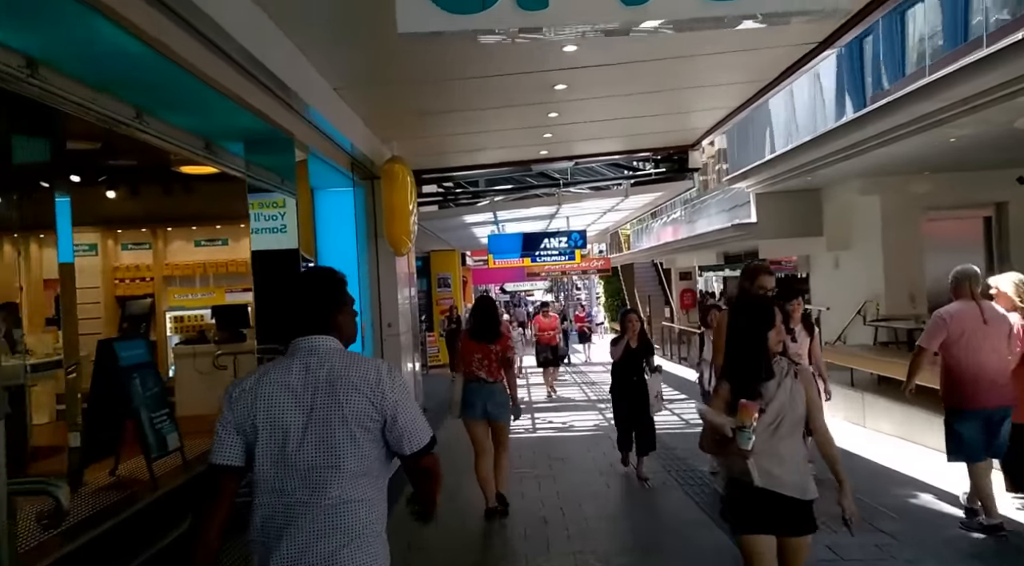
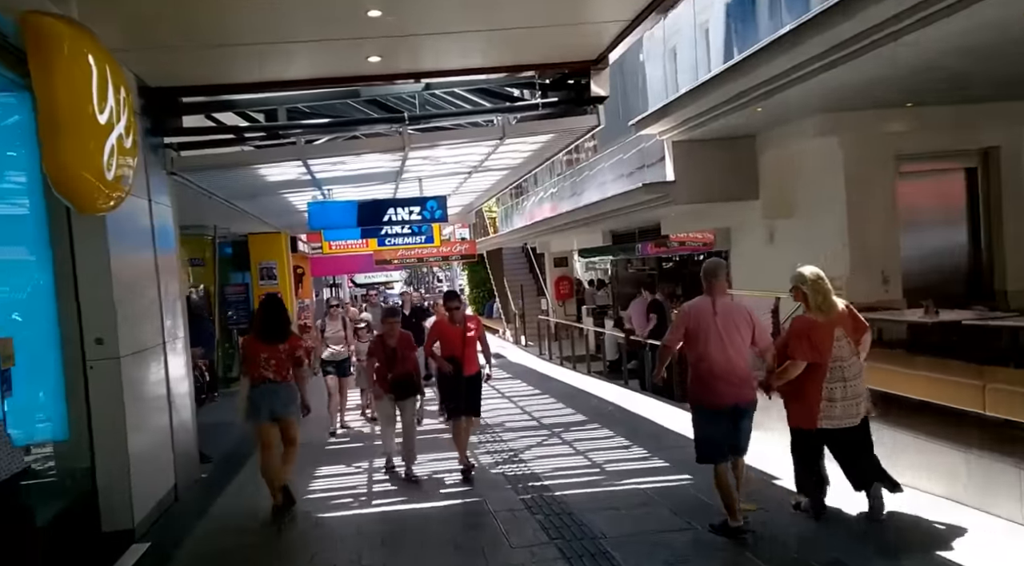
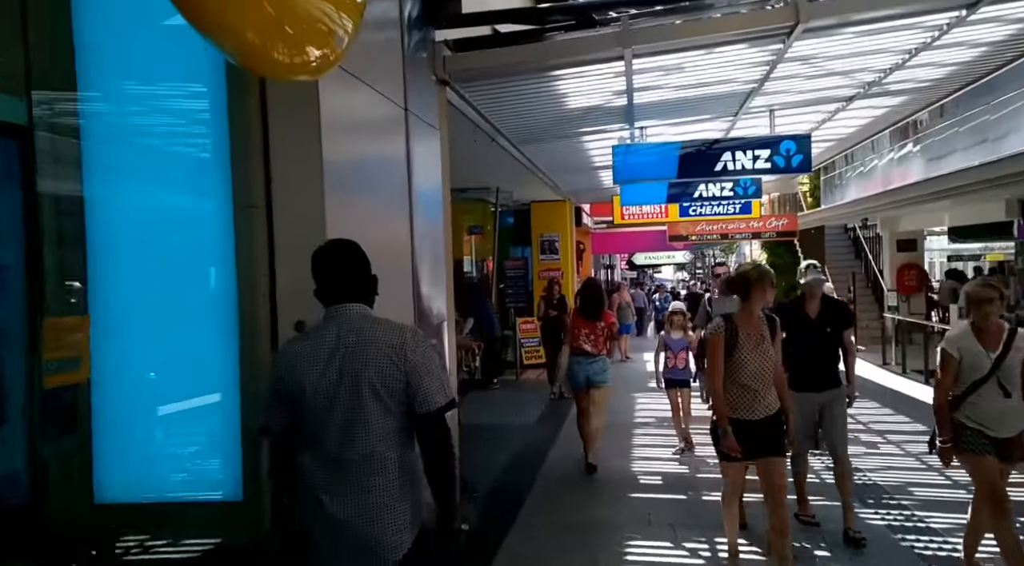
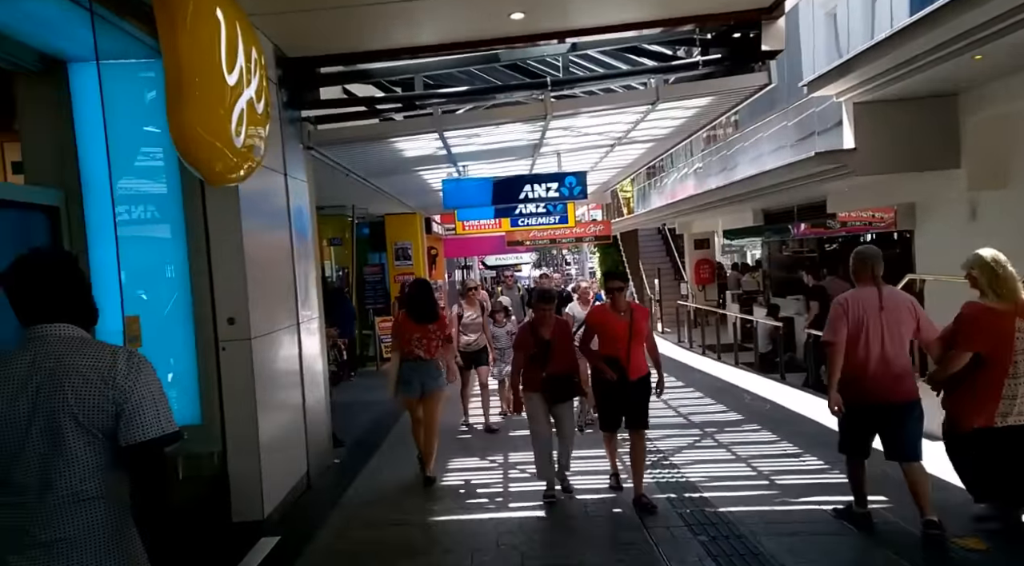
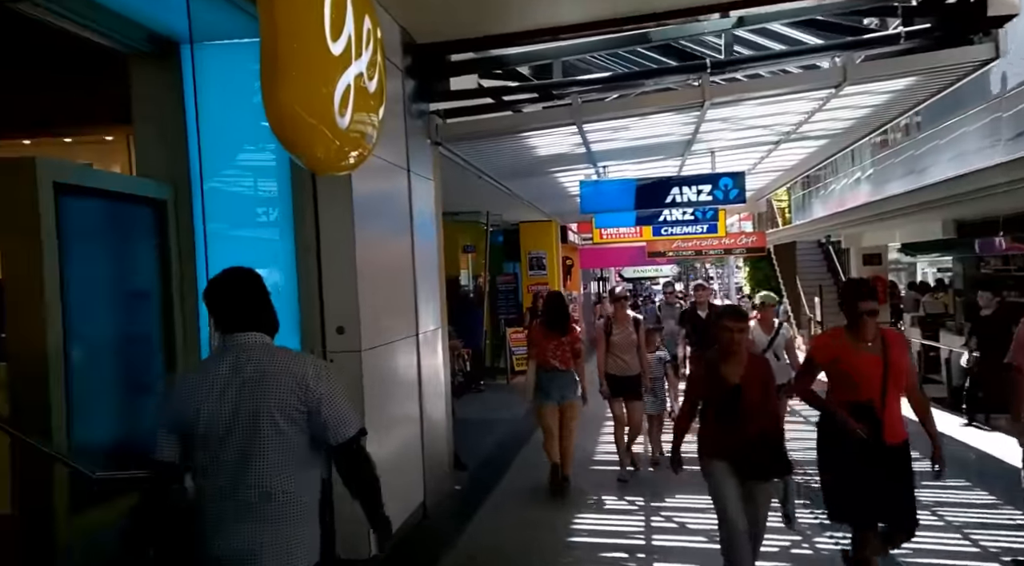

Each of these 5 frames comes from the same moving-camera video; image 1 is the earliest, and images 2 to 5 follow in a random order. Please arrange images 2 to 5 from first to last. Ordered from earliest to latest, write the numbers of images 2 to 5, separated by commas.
2, 4, 5, 3
